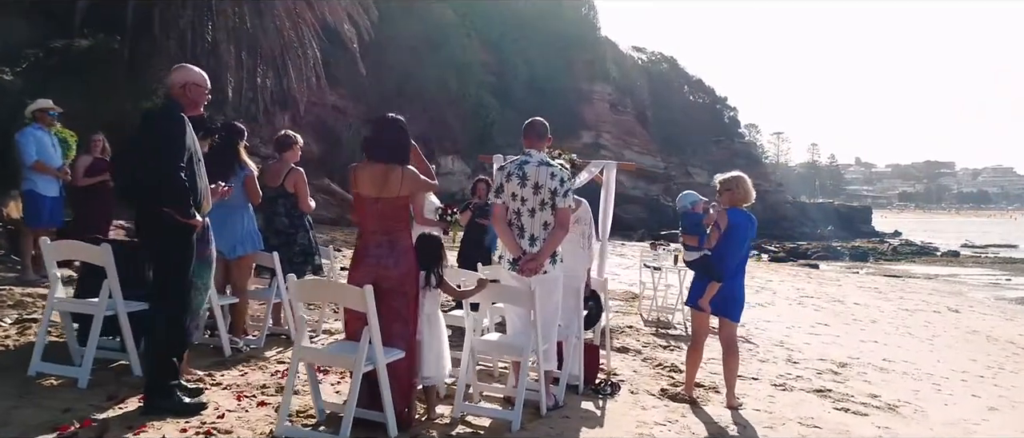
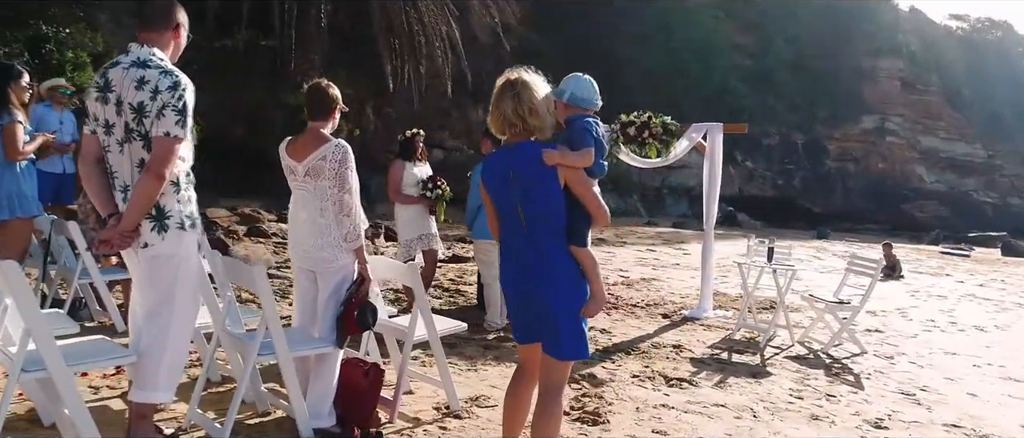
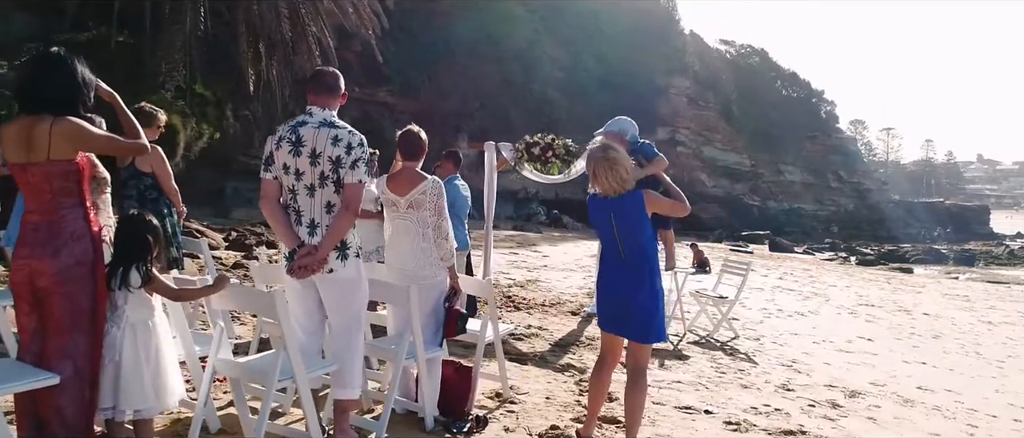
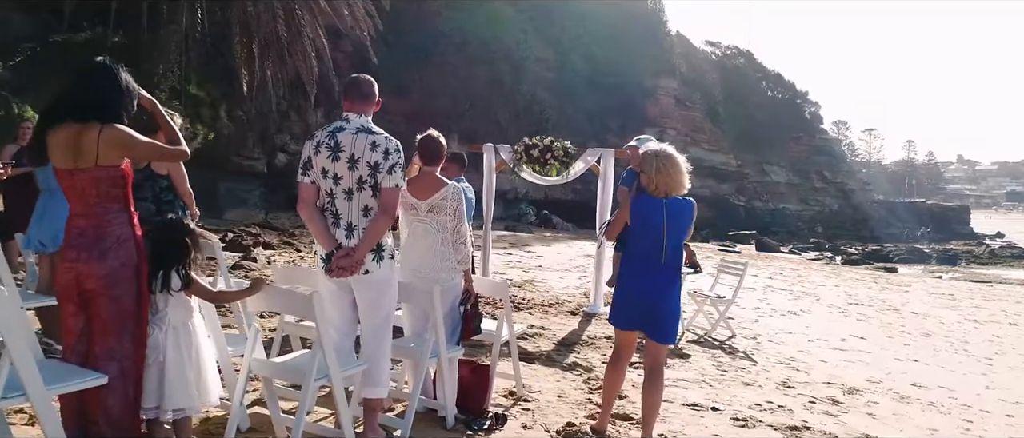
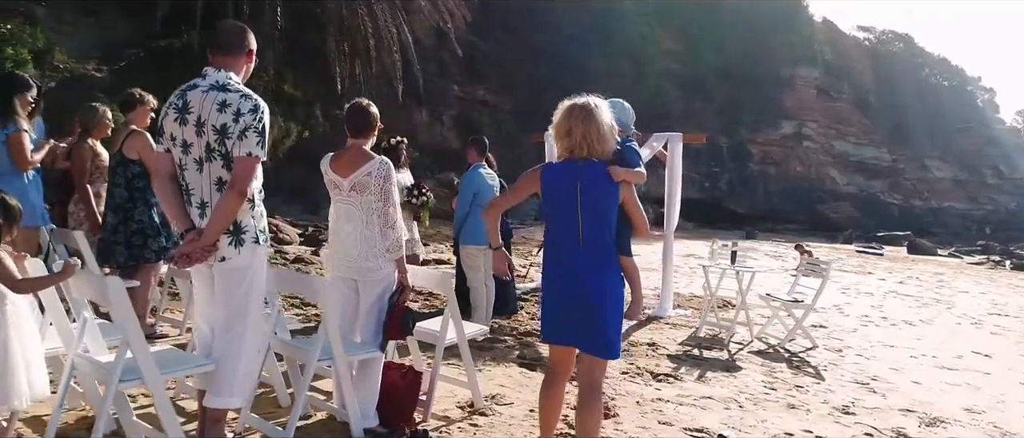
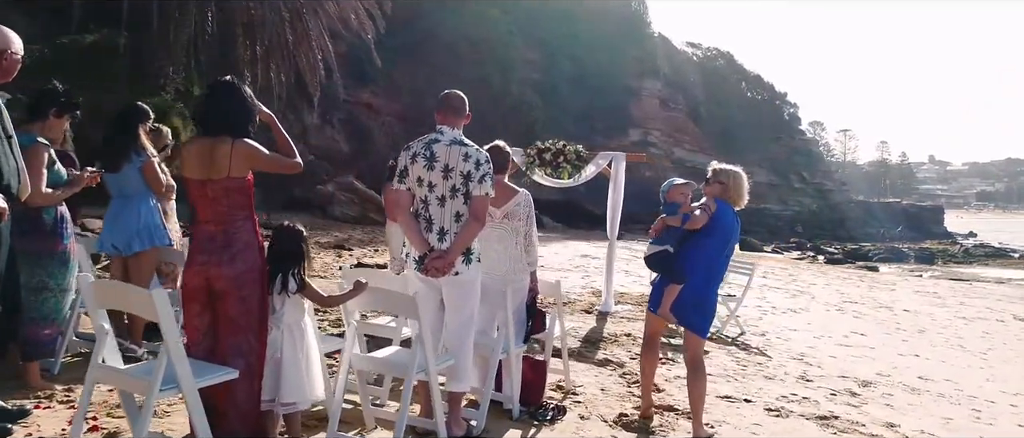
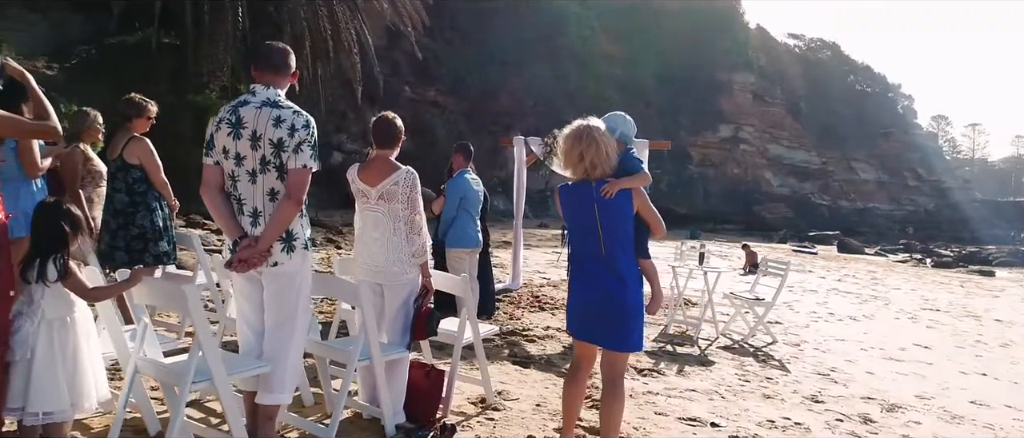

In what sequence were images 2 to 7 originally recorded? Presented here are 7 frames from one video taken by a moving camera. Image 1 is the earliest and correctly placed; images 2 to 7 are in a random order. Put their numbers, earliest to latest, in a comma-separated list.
6, 4, 3, 7, 5, 2
